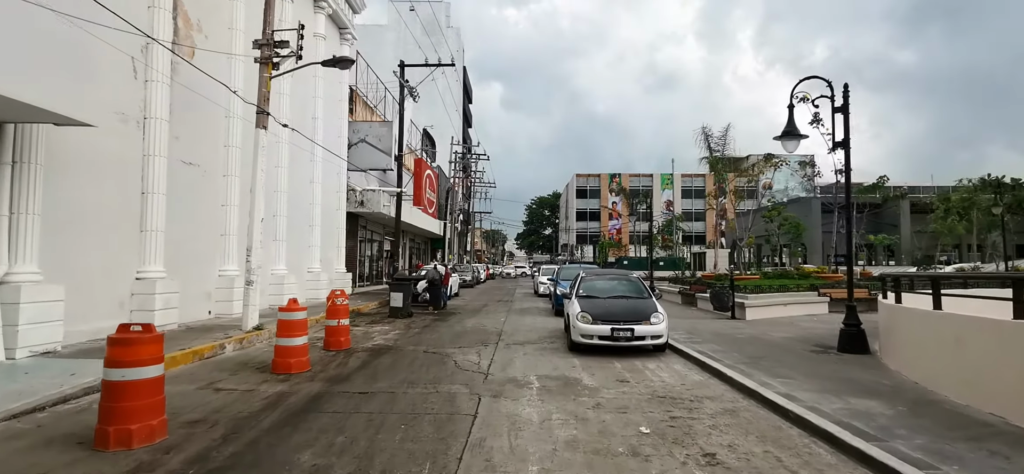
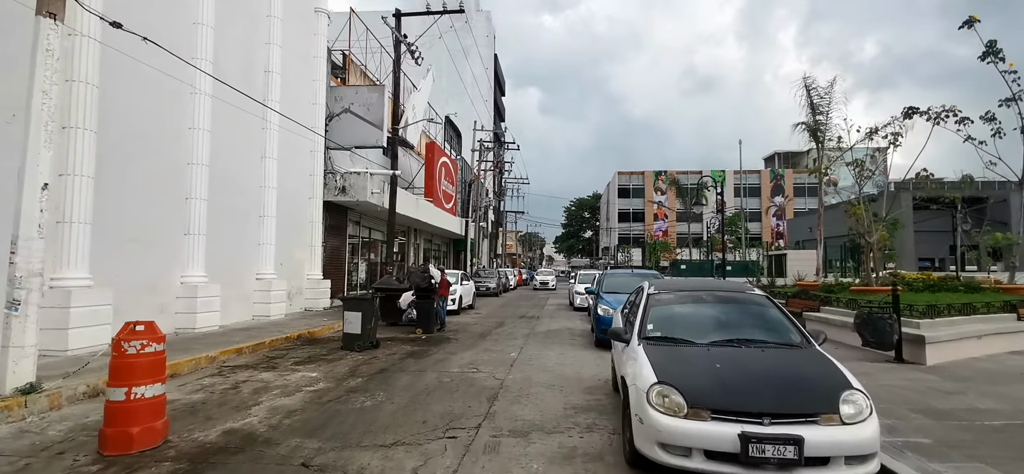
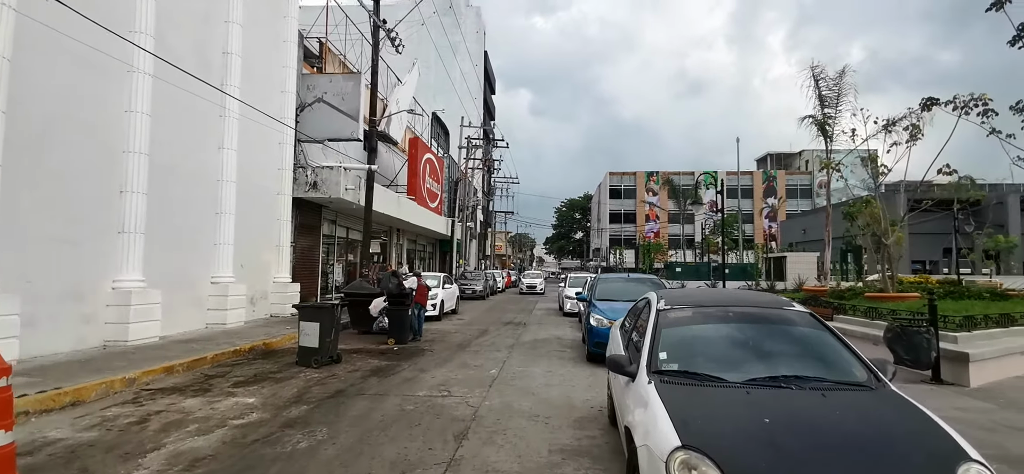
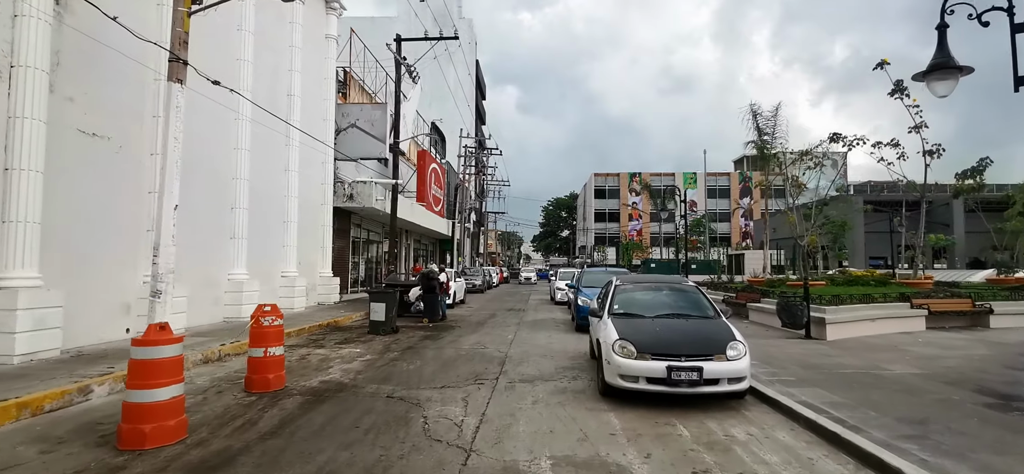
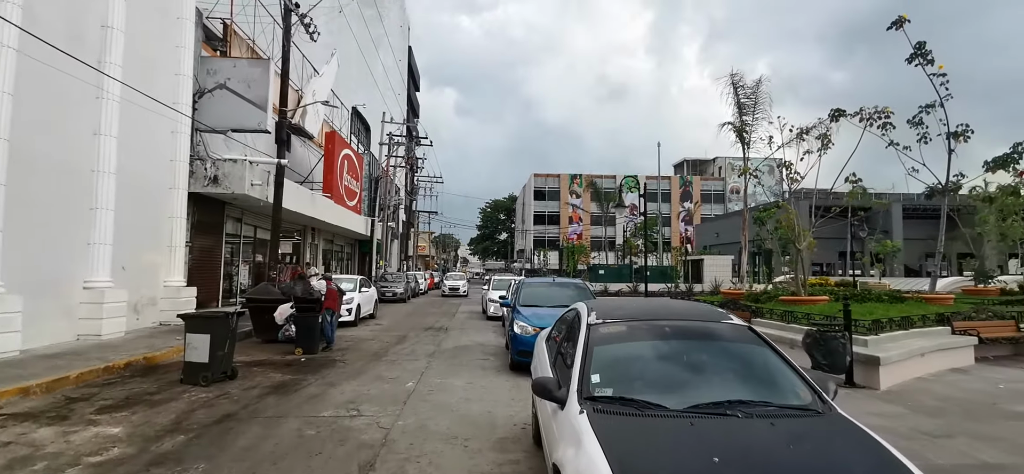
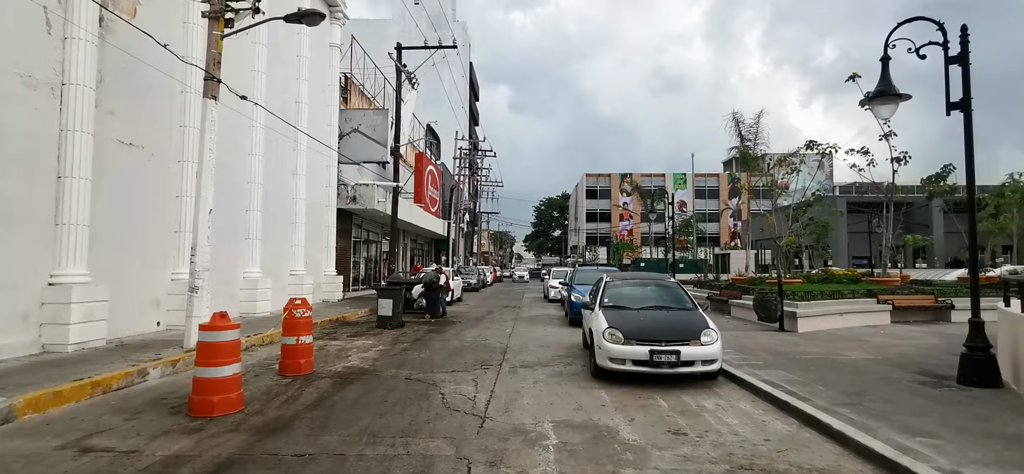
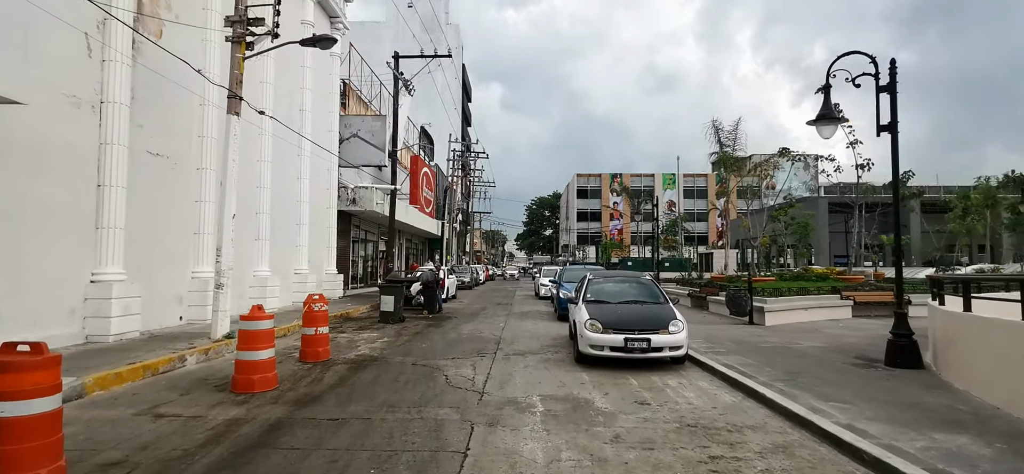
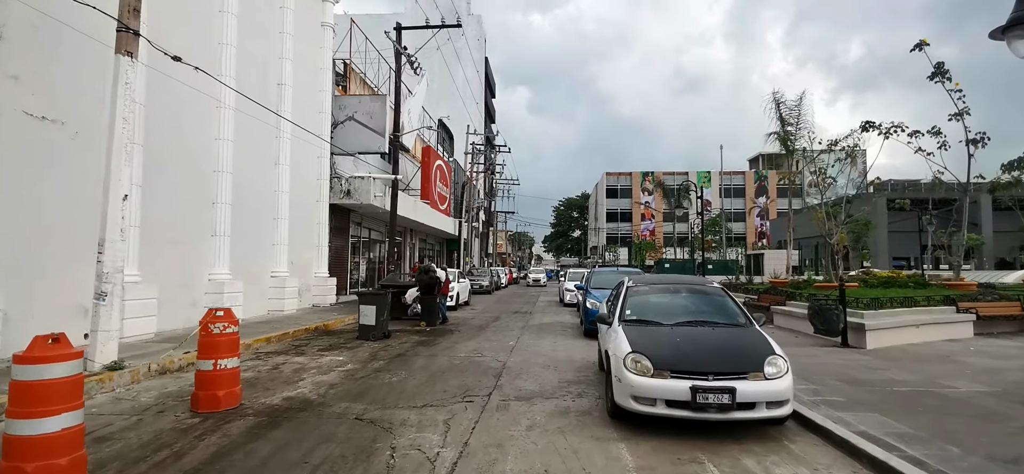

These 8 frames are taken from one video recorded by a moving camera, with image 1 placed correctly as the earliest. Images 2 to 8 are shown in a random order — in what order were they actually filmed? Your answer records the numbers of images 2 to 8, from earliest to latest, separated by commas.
7, 6, 4, 8, 2, 3, 5
